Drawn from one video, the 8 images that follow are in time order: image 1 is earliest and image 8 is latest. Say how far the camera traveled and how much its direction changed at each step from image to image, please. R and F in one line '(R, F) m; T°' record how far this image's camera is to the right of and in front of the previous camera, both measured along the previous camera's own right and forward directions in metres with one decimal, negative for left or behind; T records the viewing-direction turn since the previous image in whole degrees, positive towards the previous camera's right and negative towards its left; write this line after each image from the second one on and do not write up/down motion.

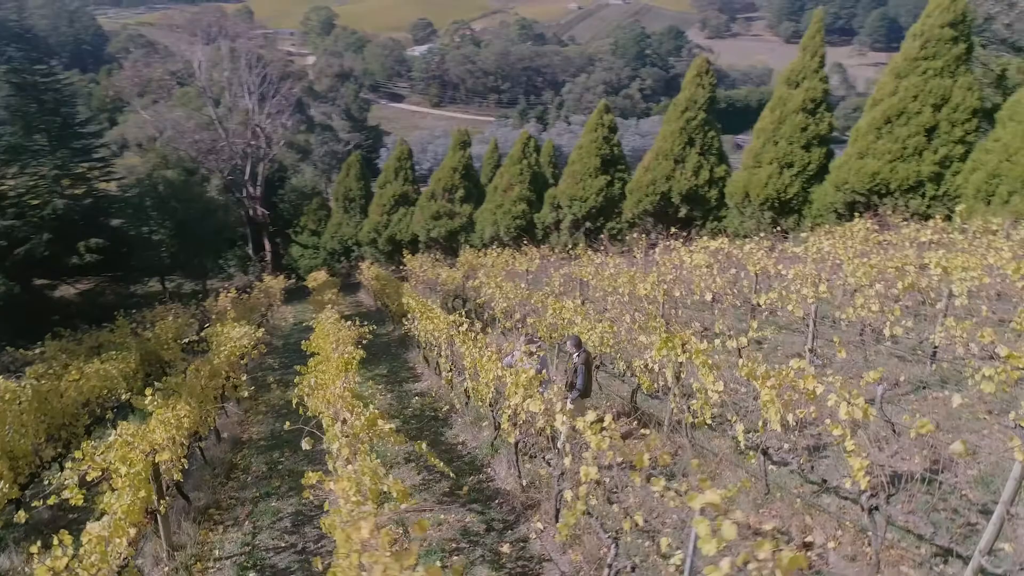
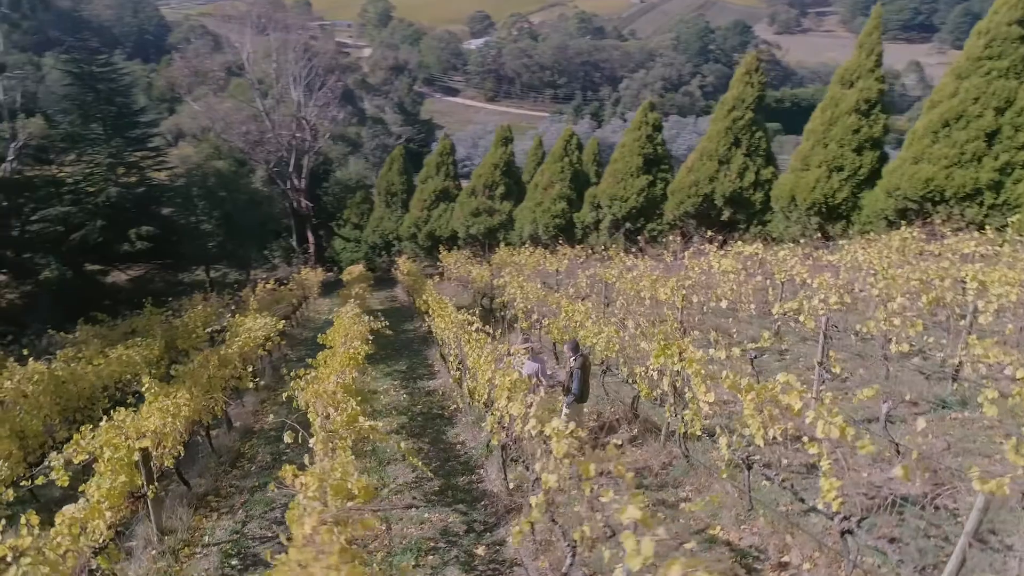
(+0.6, 0.0) m; -5°
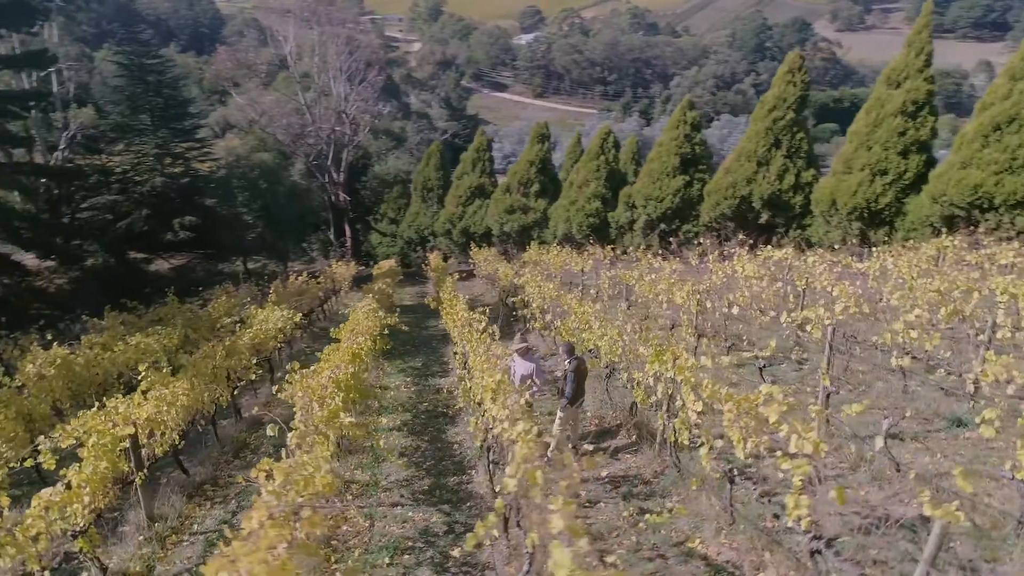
(+0.6, +0.1) m; -5°
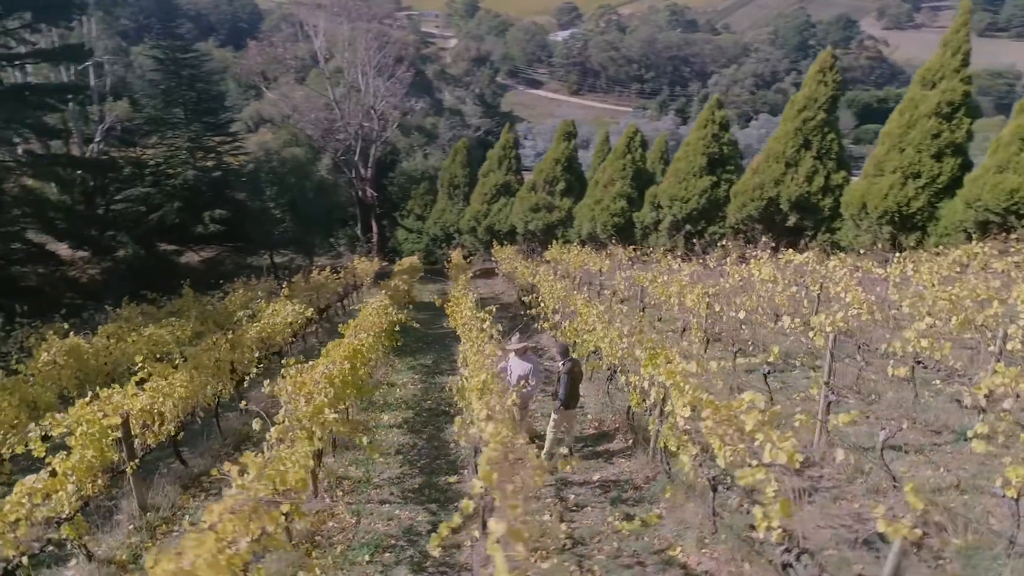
(+0.4, +0.1) m; -4°
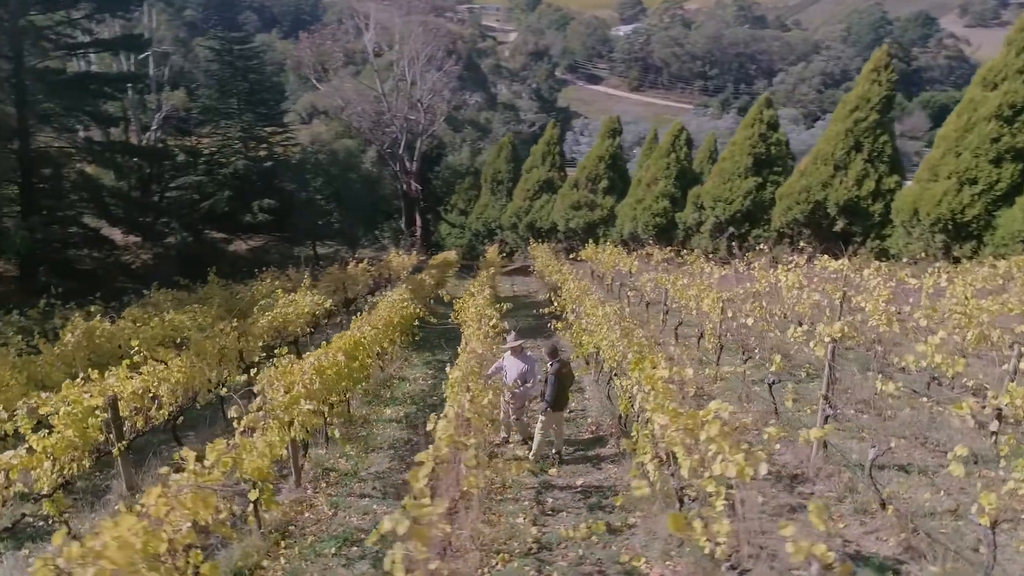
(+0.7, +0.1) m; -6°
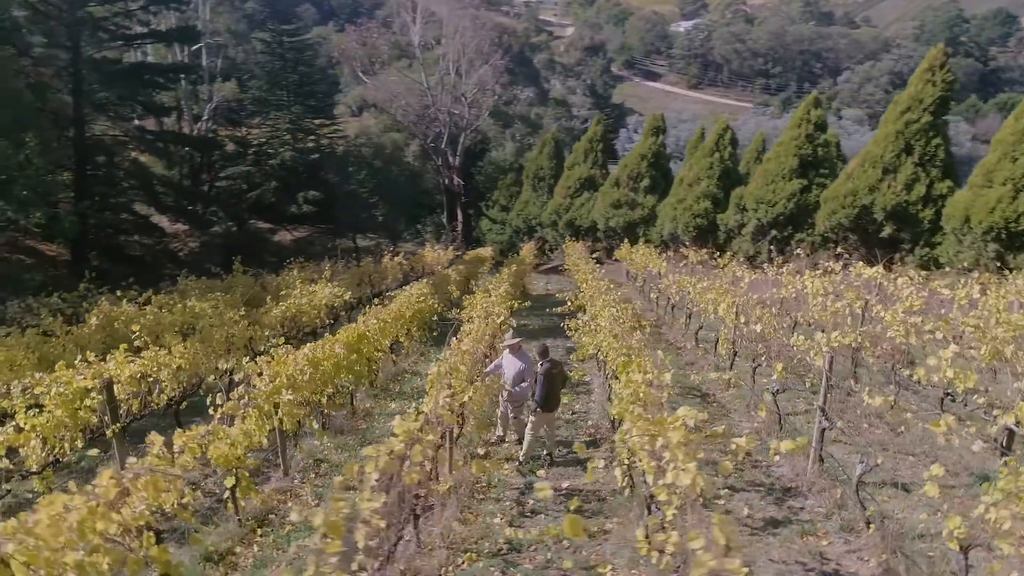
(+0.6, +0.1) m; -5°
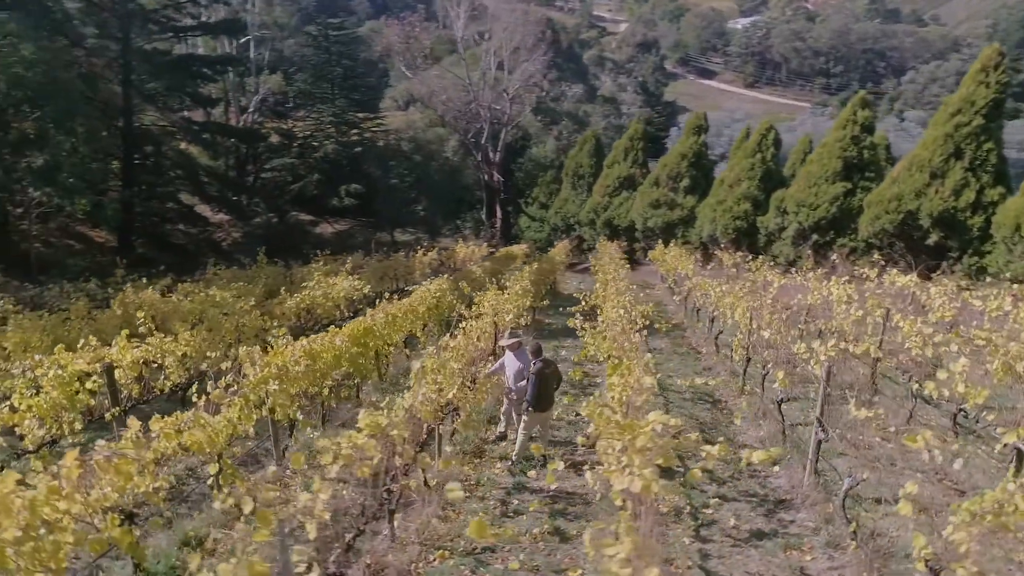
(+0.6, +0.1) m; -5°
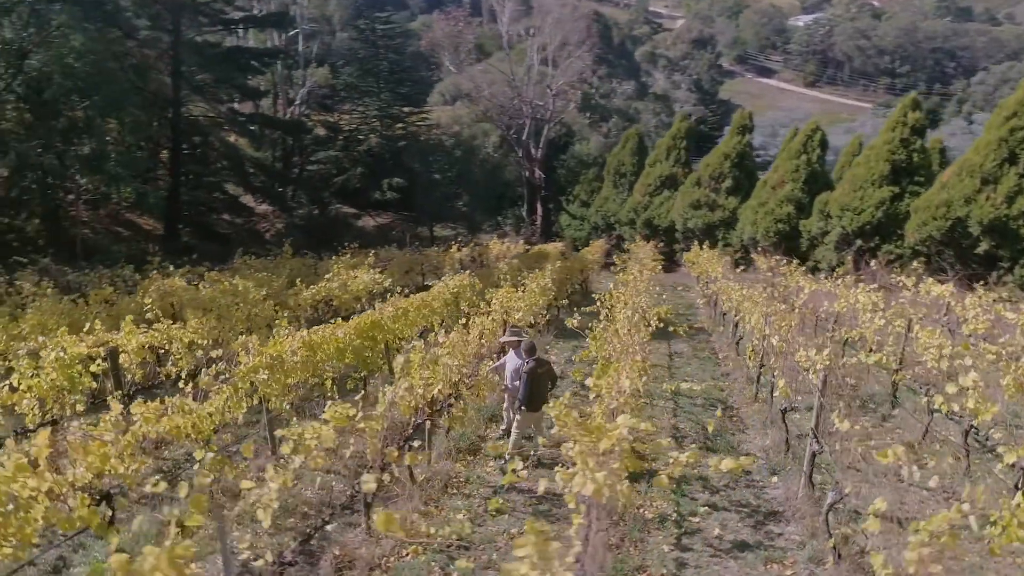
(+0.6, +0.1) m; -5°
